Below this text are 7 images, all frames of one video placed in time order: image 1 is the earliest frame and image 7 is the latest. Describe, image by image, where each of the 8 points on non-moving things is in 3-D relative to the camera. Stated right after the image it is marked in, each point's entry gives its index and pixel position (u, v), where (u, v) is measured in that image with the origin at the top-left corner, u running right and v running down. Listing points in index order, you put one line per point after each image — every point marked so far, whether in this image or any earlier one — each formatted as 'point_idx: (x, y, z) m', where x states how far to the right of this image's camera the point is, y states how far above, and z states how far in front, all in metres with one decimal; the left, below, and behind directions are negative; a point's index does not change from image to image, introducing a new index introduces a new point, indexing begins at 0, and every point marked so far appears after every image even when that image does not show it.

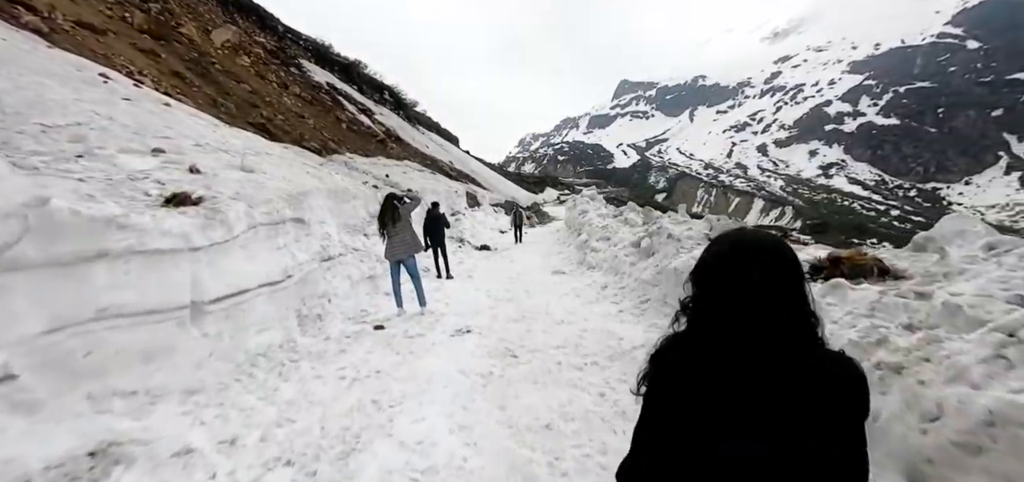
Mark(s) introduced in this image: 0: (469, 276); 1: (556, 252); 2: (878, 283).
0: (-1.3, -1.0, +12.5) m
1: (+1.7, -0.4, +16.9) m
2: (+4.1, -0.5, +4.7) m
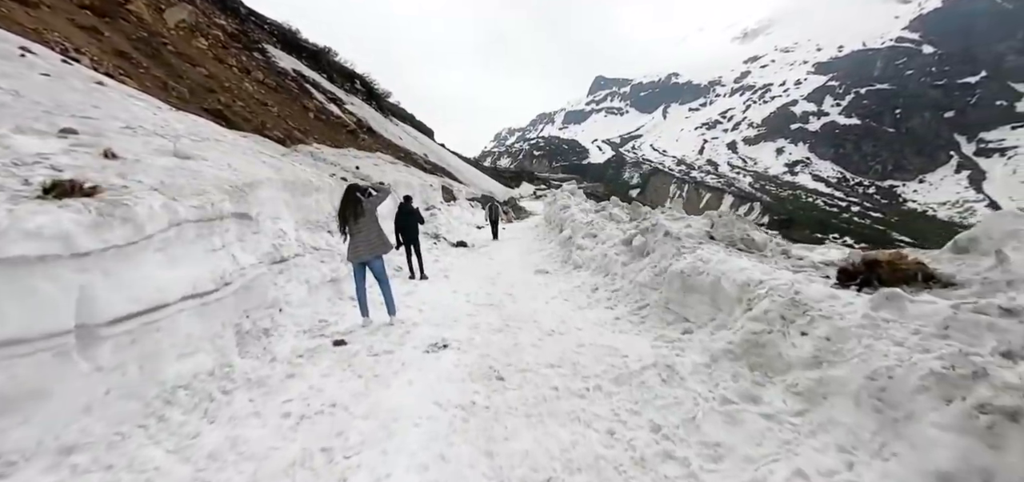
0: (-1.8, -0.9, +11.5) m
1: (+0.9, -0.3, +16.1) m
2: (+4.0, -0.5, +4.0) m
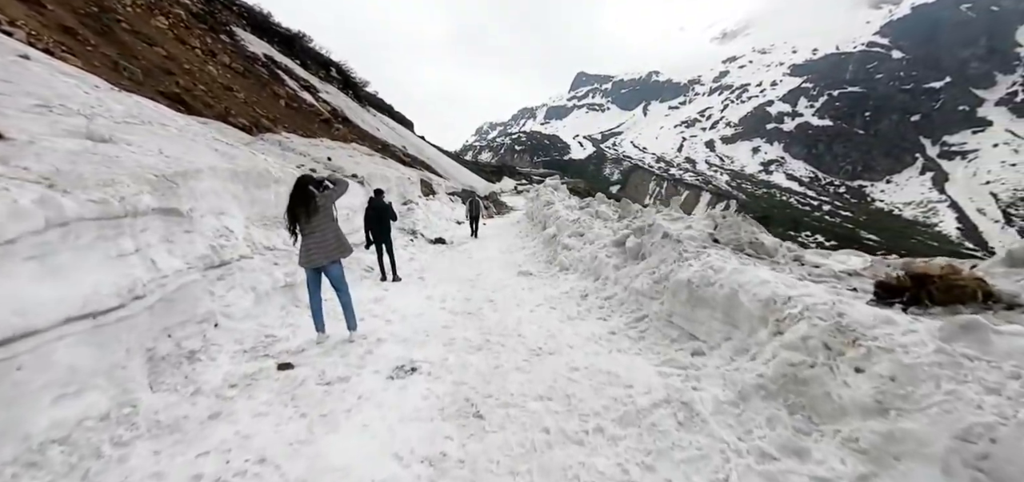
0: (-2.3, -0.9, +10.6) m
1: (+0.3, -0.2, +15.2) m
2: (+3.9, -0.6, +3.4) m
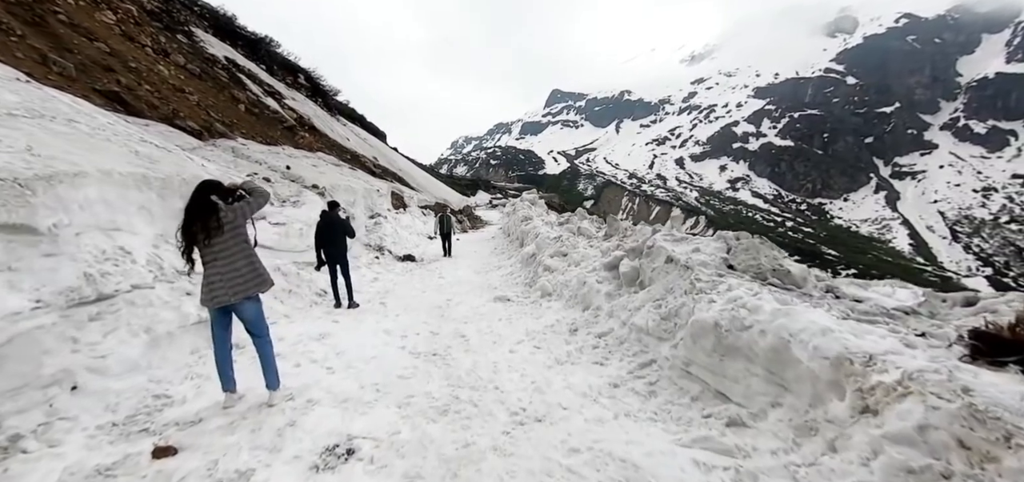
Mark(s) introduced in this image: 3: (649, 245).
0: (-2.8, -1.3, +9.2) m
1: (-0.5, -0.8, +14.0) m
2: (+3.7, -0.8, +2.4) m
3: (+2.2, -0.1, +6.7) m
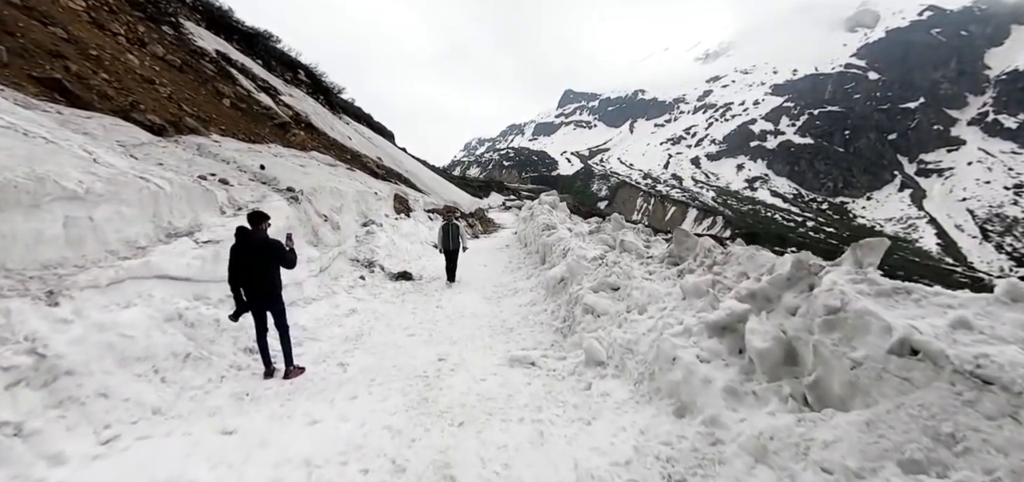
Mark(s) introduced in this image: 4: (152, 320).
0: (-2.5, -1.8, +6.1) m
1: (0.0, -1.3, +10.8) m
2: (+3.9, -1.2, -0.9) m
3: (+2.4, -0.5, +3.4) m
4: (-4.6, -1.0, +5.4) m
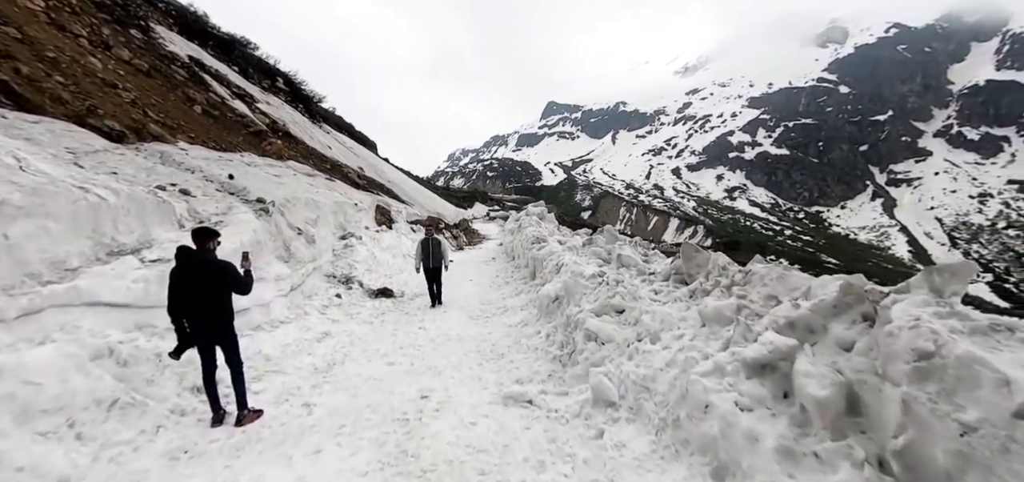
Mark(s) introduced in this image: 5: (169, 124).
0: (-2.5, -2.0, +5.2) m
1: (-0.3, -1.6, +10.1) m
2: (+4.1, -1.3, -1.6) m
3: (+2.4, -0.6, +2.8) m
4: (-4.7, -1.3, +4.5) m
5: (-15.0, +5.1, +18.5) m
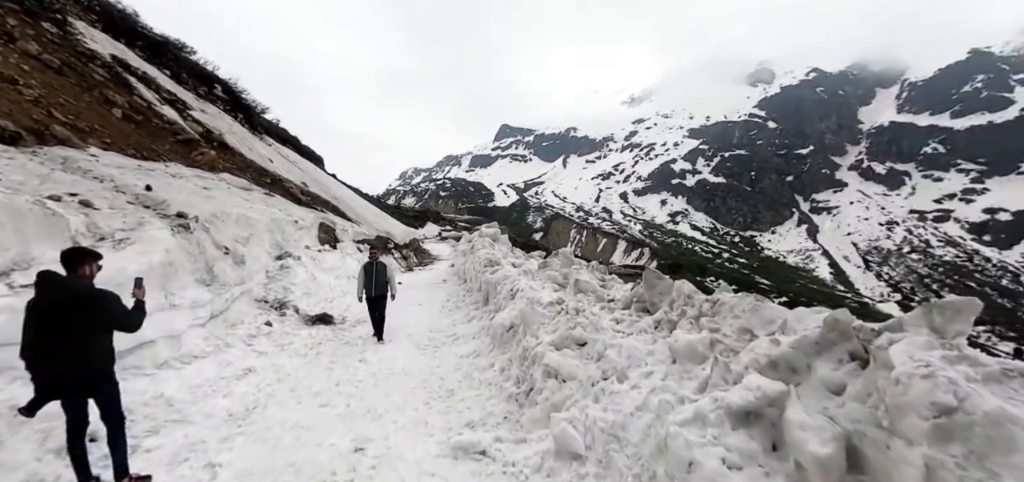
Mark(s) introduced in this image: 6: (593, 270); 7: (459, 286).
0: (-3.0, -2.3, +4.3) m
1: (-1.4, -2.1, +9.3) m
2: (+4.3, -1.3, -1.7) m
3: (+2.2, -0.8, +2.4) m
4: (-5.1, -1.4, +3.3) m
5: (-16.8, +4.4, +16.4) m
6: (+1.9, -0.6, +9.8) m
7: (-2.0, -1.7, +15.5) m
